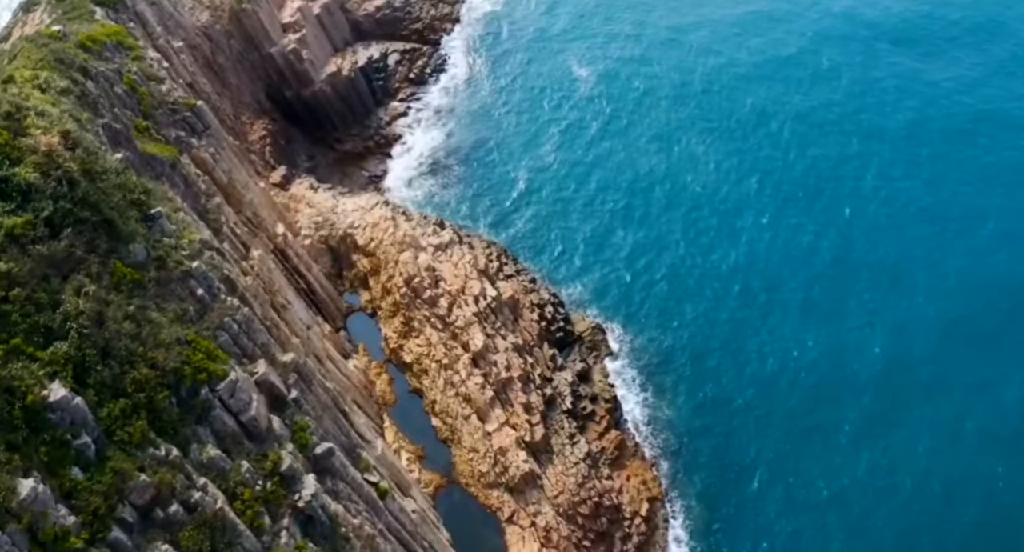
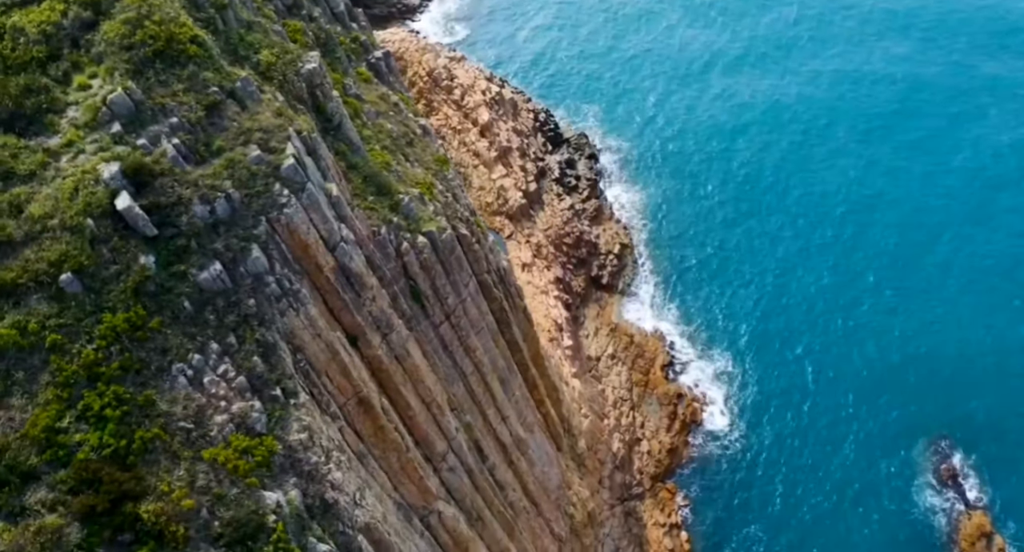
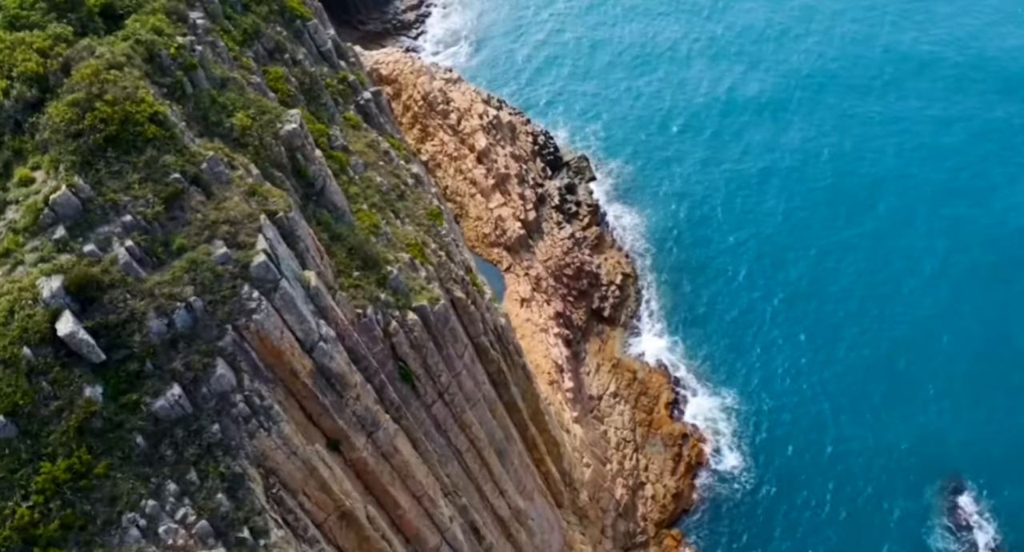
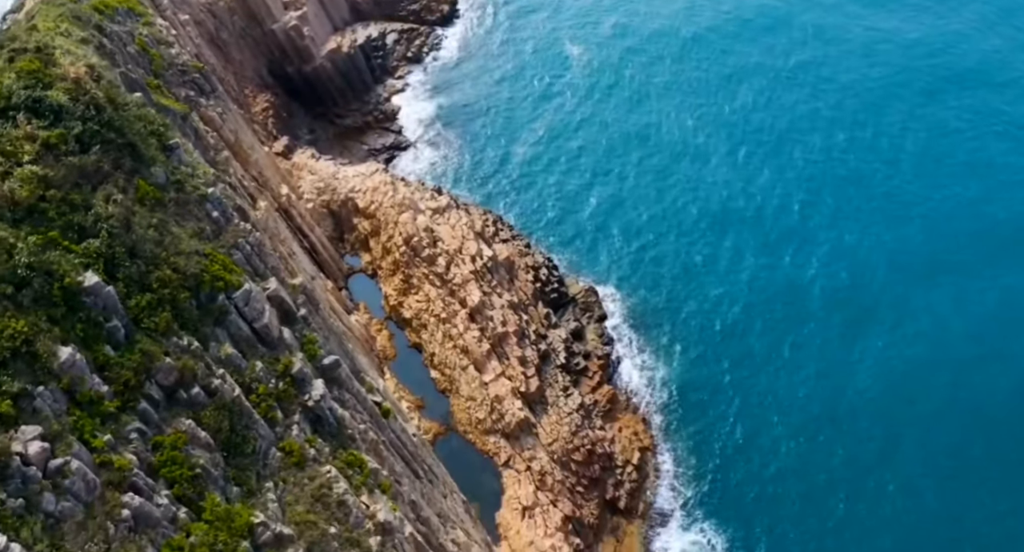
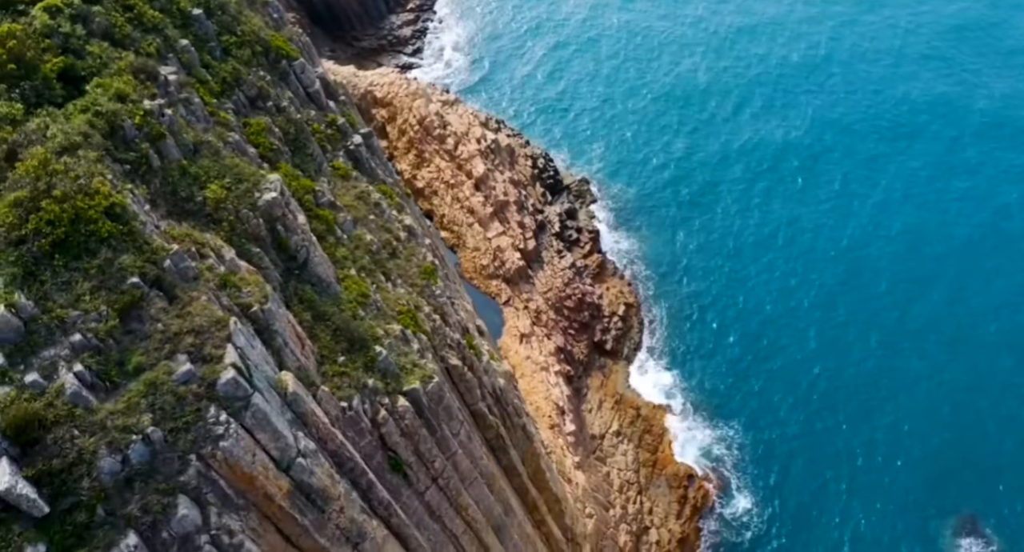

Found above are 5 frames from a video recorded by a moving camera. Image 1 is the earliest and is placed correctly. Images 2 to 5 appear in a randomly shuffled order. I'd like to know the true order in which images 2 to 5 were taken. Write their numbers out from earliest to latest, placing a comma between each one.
4, 5, 3, 2
